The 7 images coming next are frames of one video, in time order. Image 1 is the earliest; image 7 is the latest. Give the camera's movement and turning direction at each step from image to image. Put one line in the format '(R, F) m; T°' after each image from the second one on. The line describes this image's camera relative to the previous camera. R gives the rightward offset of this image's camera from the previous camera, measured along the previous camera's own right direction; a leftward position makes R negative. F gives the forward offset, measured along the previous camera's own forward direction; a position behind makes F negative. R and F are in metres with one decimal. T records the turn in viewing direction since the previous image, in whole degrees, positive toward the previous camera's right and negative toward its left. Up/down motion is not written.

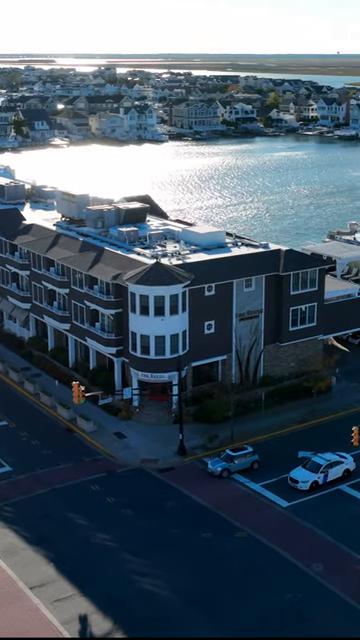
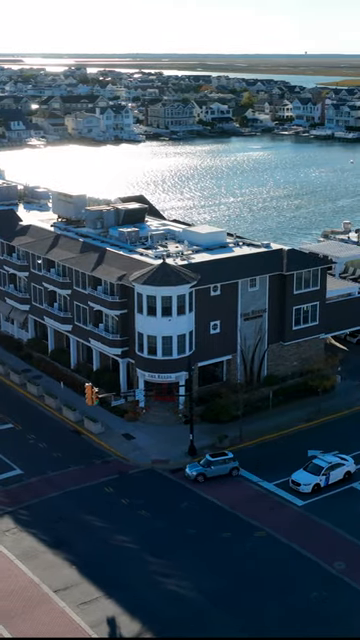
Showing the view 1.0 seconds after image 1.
(-2.0, +0.1) m; +2°
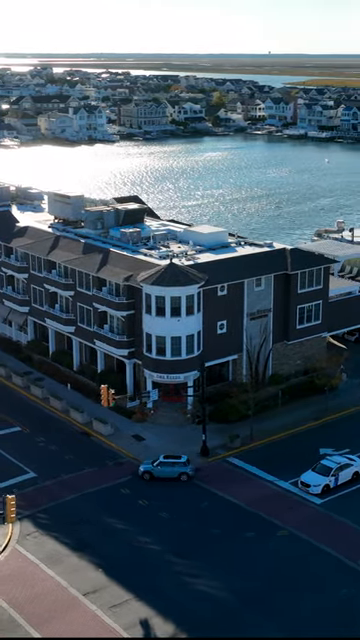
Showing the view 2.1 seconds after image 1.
(-2.3, +0.1) m; +2°
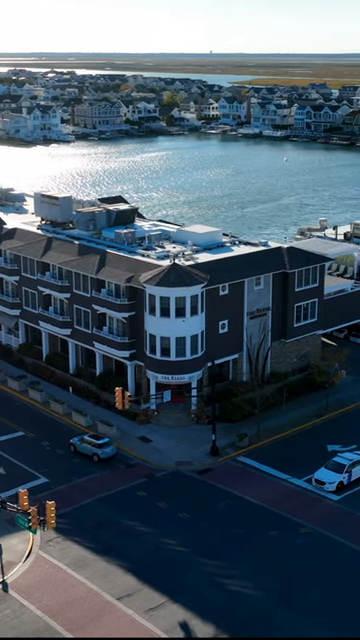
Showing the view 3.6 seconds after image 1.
(-3.1, +0.2) m; +4°
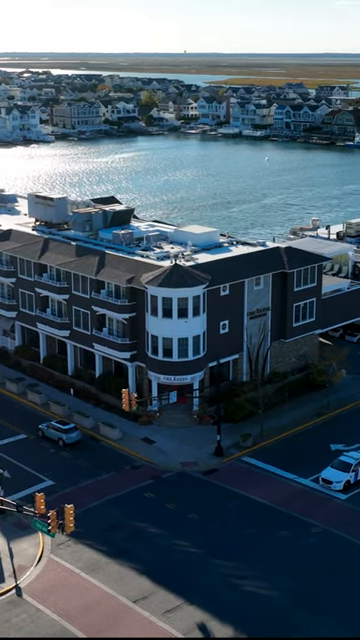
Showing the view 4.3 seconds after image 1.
(-1.4, +0.1) m; +2°
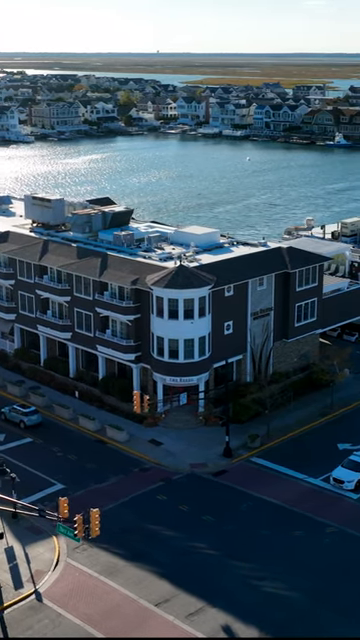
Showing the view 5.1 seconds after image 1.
(-1.6, +0.1) m; +2°
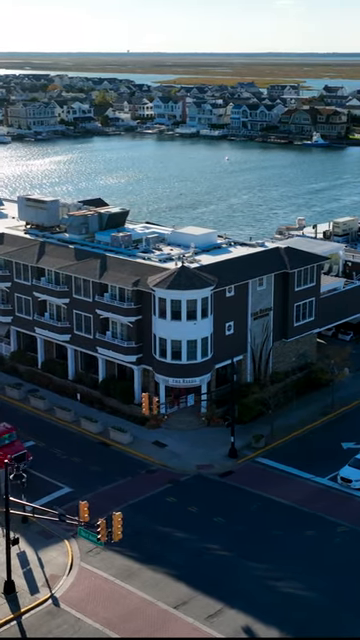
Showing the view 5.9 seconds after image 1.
(-1.6, +0.1) m; +2°
